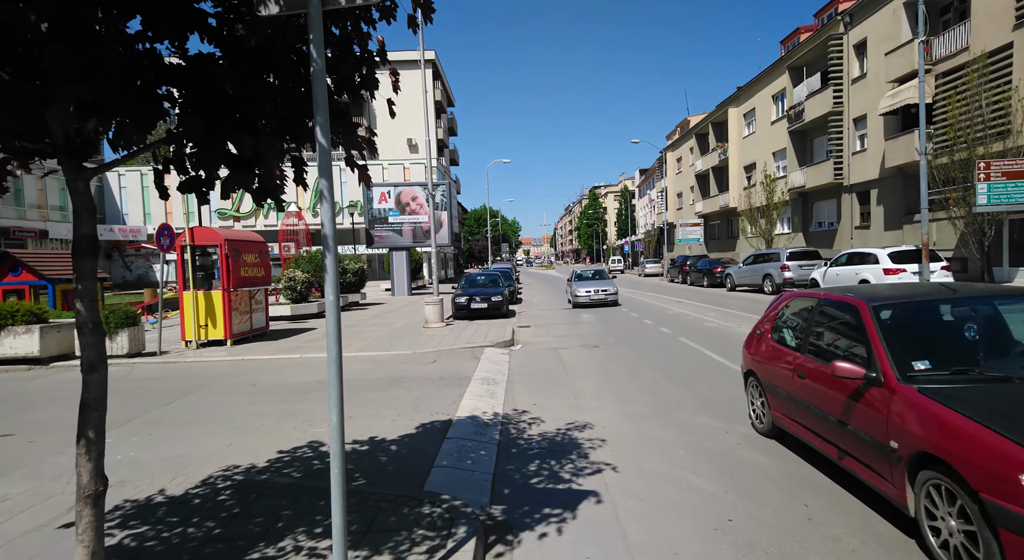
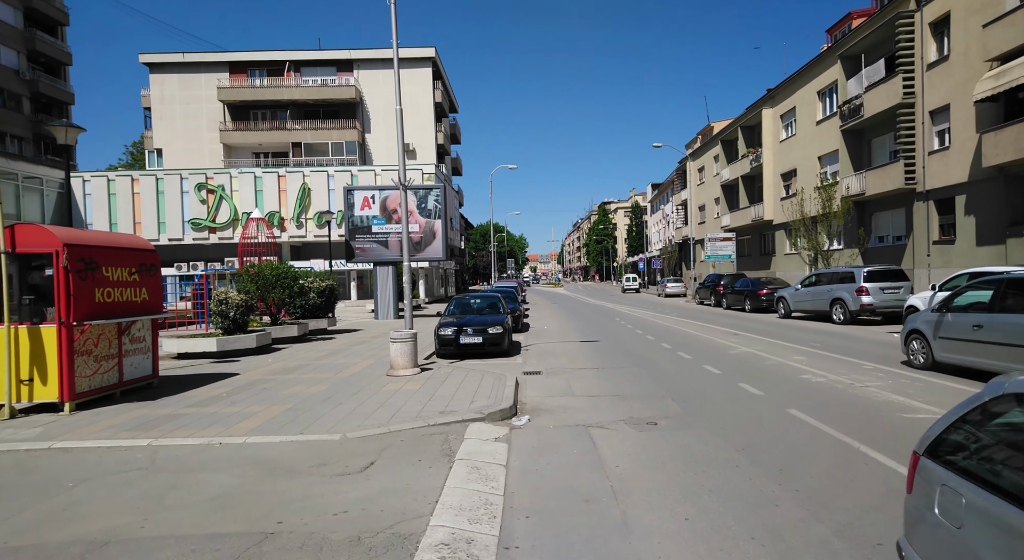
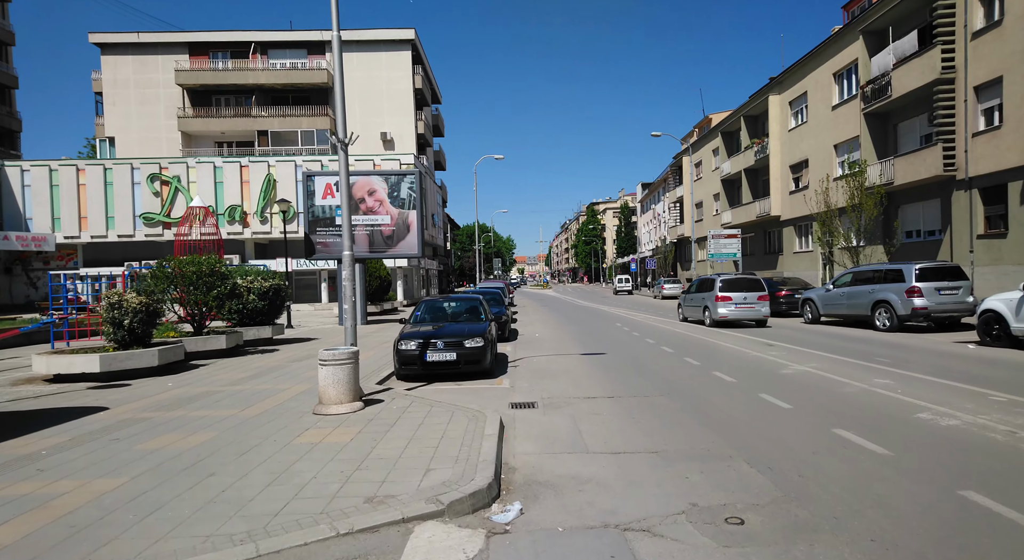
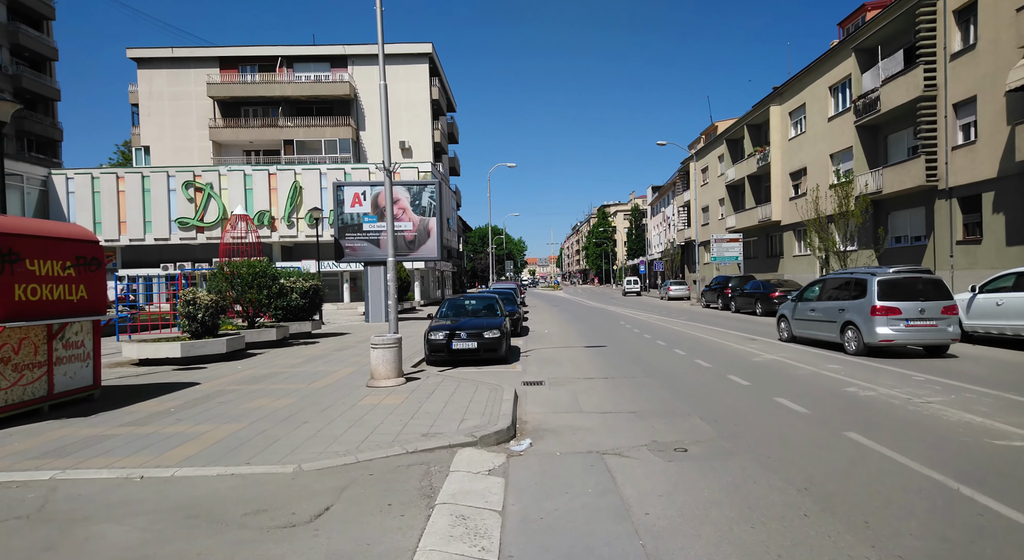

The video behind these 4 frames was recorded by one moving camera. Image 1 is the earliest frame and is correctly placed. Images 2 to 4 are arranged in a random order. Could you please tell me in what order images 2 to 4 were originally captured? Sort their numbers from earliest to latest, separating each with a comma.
2, 4, 3
